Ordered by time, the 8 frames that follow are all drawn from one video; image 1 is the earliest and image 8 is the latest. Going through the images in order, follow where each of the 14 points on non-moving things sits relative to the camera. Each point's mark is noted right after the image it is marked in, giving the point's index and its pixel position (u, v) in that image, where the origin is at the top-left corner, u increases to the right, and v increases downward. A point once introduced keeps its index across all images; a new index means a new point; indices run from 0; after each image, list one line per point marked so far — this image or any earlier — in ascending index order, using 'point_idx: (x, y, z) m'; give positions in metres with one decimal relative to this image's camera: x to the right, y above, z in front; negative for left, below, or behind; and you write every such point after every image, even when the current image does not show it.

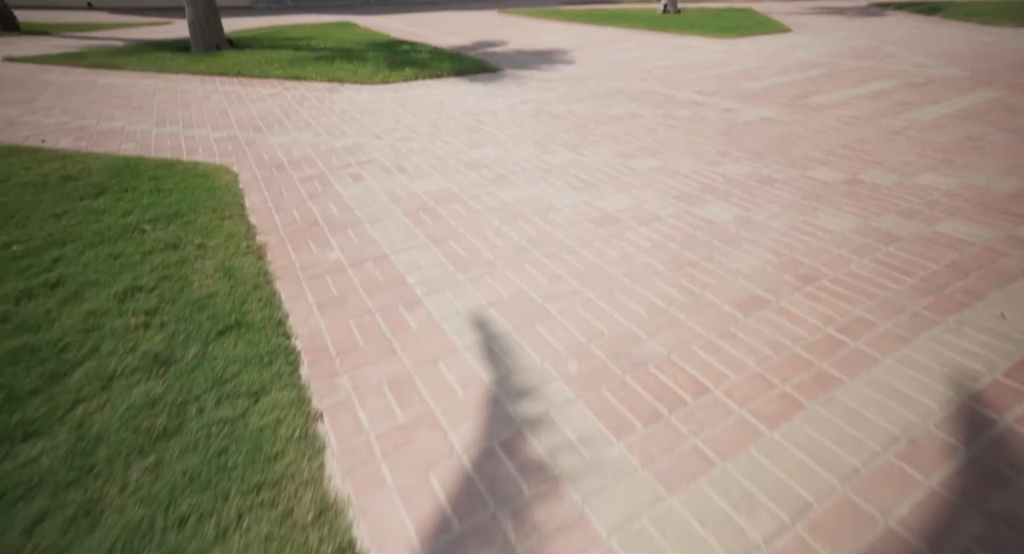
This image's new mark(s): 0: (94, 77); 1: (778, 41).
0: (-6.2, +3.0, +7.6) m
1: (+4.6, +4.1, +8.9) m
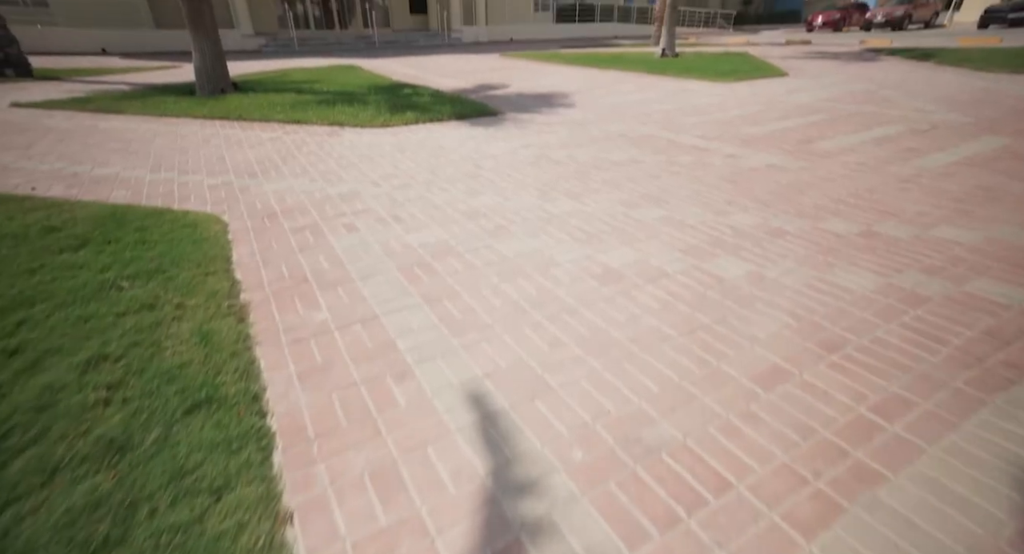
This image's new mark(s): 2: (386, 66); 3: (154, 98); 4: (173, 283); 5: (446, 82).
0: (-6.2, +2.3, +7.6) m
1: (+4.6, +3.3, +8.9) m
2: (-3.7, +6.2, +15.1) m
3: (-6.6, +3.3, +9.6) m
4: (-1.8, 0.0, +2.8) m
5: (-1.5, +4.5, +11.9) m
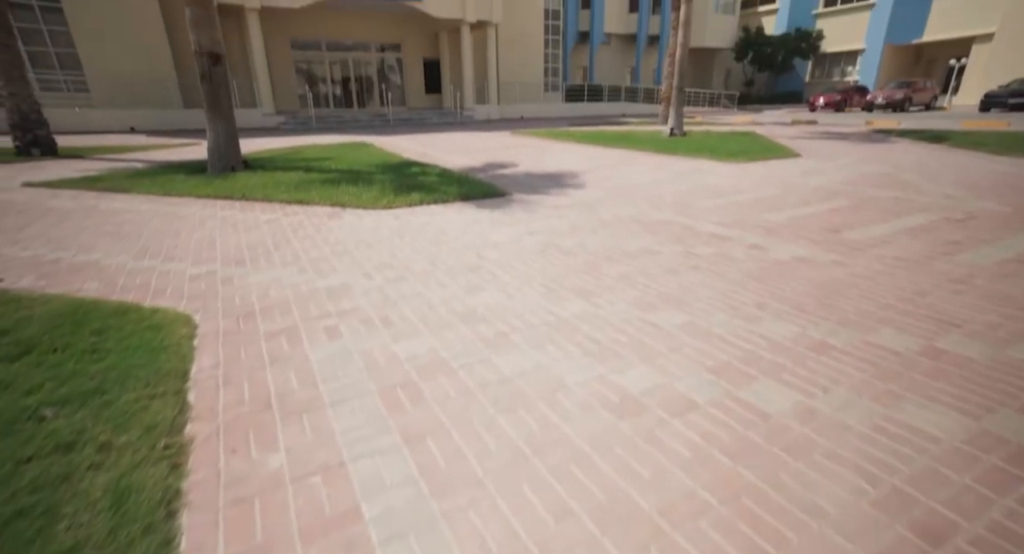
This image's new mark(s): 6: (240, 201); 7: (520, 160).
0: (-6.1, +1.1, +7.6) m
1: (+4.8, +1.9, +8.8) m
2: (-3.4, +4.0, +15.4) m
3: (-6.5, +1.9, +9.6) m
4: (-1.8, -0.6, +2.3) m
5: (-1.3, +2.7, +11.9) m
6: (-4.0, +1.1, +7.6) m
7: (+0.2, +2.7, +11.8) m
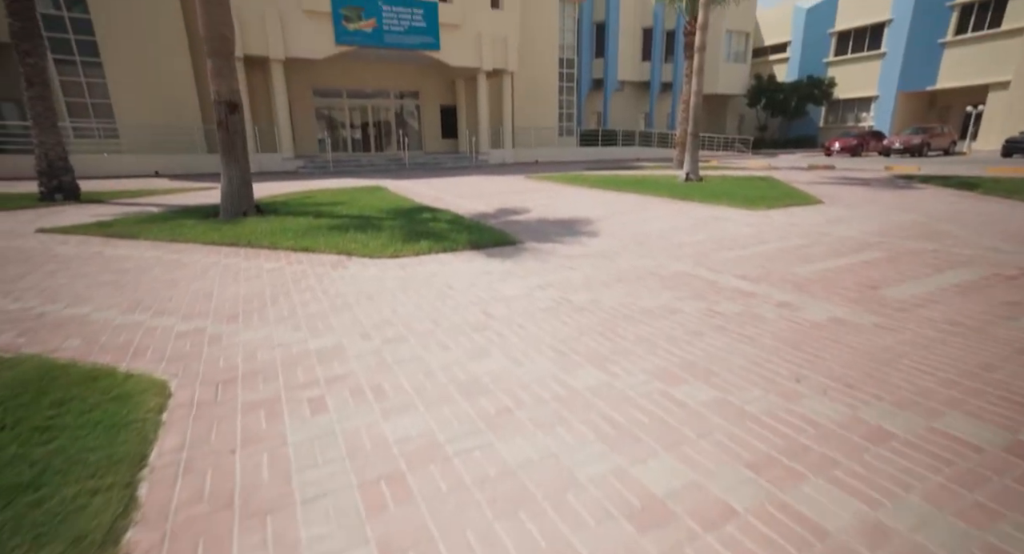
0: (-5.9, +0.4, +7.5) m
1: (+5.0, +1.0, +8.4) m
2: (-3.0, +2.6, +15.4) m
3: (-6.3, +1.0, +9.6) m
4: (-1.8, -0.9, +2.0) m
5: (-1.0, +1.6, +11.8) m
6: (-3.8, +0.4, +7.4) m
7: (+0.5, +1.6, +11.6) m
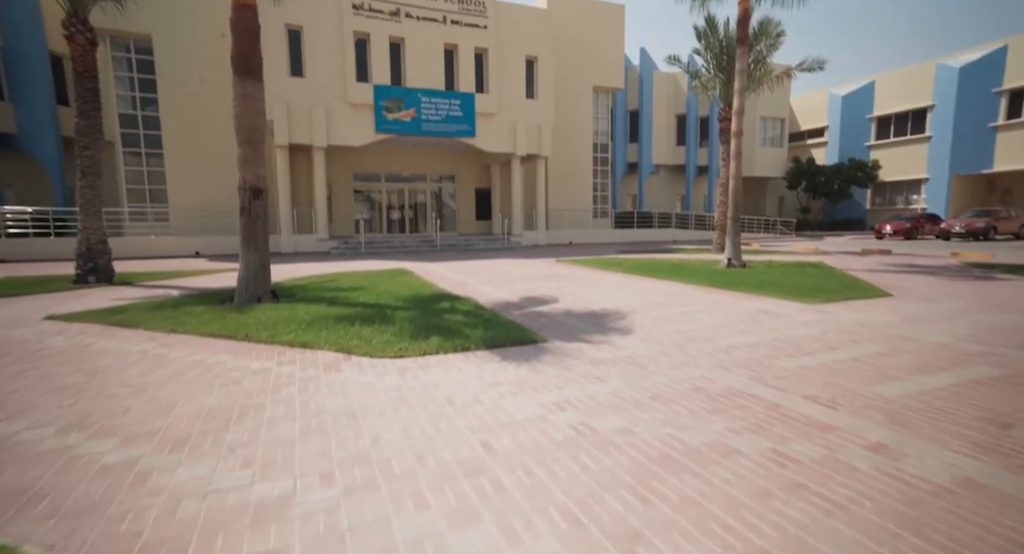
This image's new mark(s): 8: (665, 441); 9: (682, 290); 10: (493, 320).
0: (-5.6, -0.8, +7.0) m
1: (+5.3, -0.5, +7.2) m
2: (-2.2, +0.1, +15.0) m
3: (-5.8, -0.5, +9.2) m
4: (-2.0, -1.4, +1.1) m
5: (-0.4, -0.4, +11.1) m
6: (-3.6, -0.8, +6.8) m
7: (+1.1, -0.3, +10.8) m
8: (+1.1, -1.1, +3.6) m
9: (+3.5, -0.3, +10.4) m
10: (-0.3, -0.6, +7.9) m
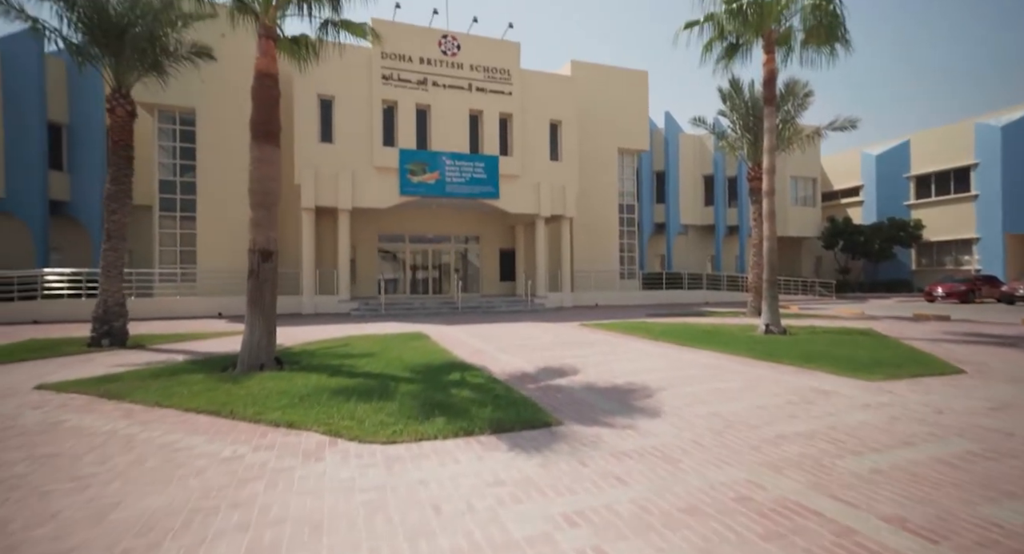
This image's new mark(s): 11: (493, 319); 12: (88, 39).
0: (-5.5, -1.7, +6.5) m
1: (+5.4, -1.4, +6.2) m
2: (-1.6, -1.6, +14.3) m
3: (-5.6, -1.7, +8.7) m
4: (-2.1, -1.6, +0.4) m
5: (0.0, -1.7, +10.3) m
6: (-3.4, -1.7, +6.2) m
7: (+1.4, -1.6, +10.0) m
8: (+1.0, -1.6, +2.7) m
9: (+3.8, -1.6, +9.5) m
10: (-0.1, -1.6, +7.1) m
11: (-0.7, -1.6, +19.7) m
12: (-11.3, +6.4, +13.9) m
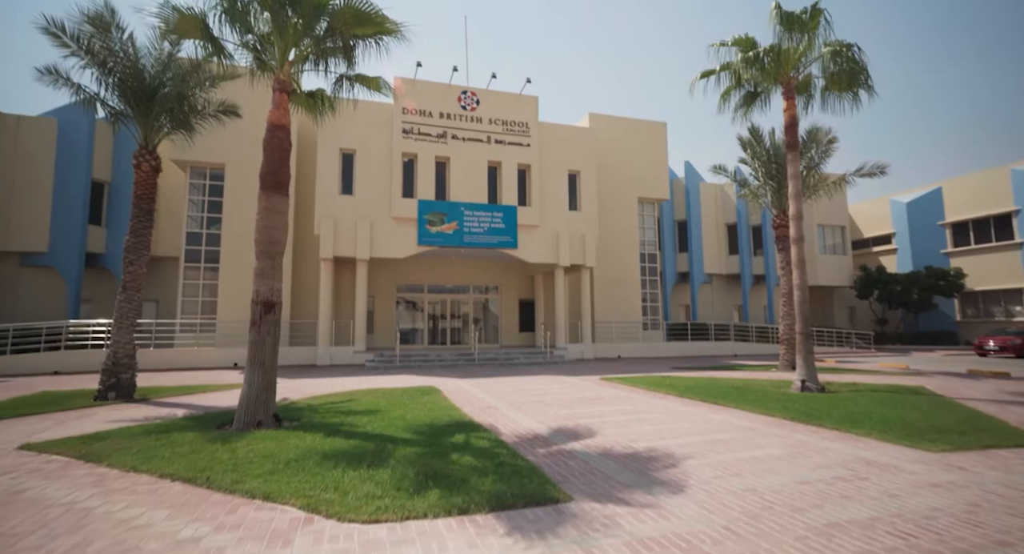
0: (-5.4, -2.3, +6.0) m
1: (+5.5, -2.0, +5.3) m
2: (-1.2, -3.0, +13.6) m
3: (-5.4, -2.5, +8.3) m
4: (-2.4, -1.6, -0.2) m
5: (+0.2, -2.7, +9.6) m
6: (-3.4, -2.3, +5.6) m
7: (+1.6, -2.6, +9.2) m
8: (+0.9, -1.8, +2.0) m
9: (+4.0, -2.4, +8.6) m
10: (0.0, -2.3, +6.4) m
11: (-0.1, -3.5, +18.9) m
12: (-10.9, +5.0, +14.5) m
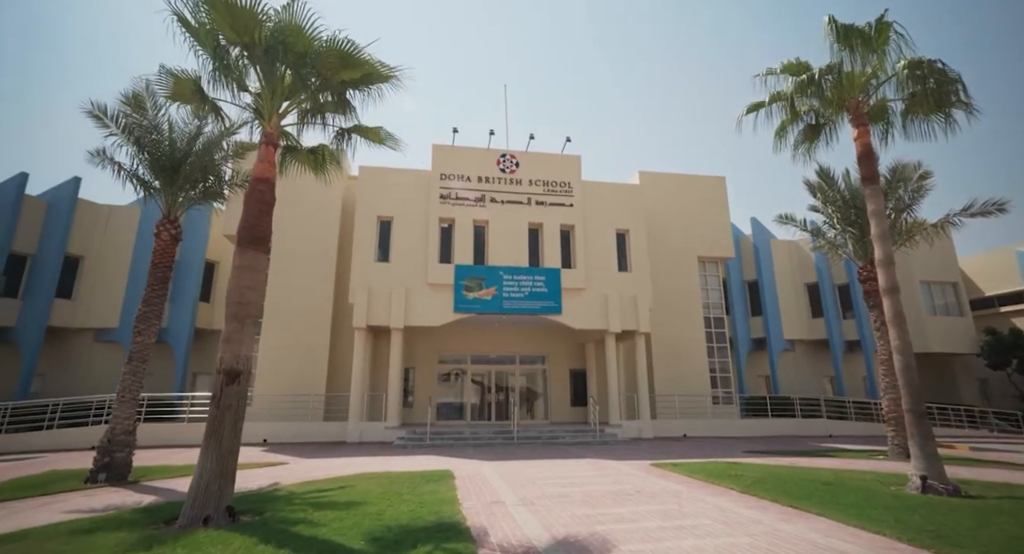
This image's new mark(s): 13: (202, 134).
0: (-5.9, -2.9, +4.7) m
1: (+4.8, -2.1, +2.6) m
2: (-0.6, -4.5, +11.5) m
3: (-5.6, -3.4, +6.9) m
4: (-3.7, -1.2, -1.7) m
5: (+0.2, -3.6, +7.4) m
6: (-3.9, -2.7, +4.0) m
7: (+1.5, -3.4, +6.8) m
8: (-0.2, -1.7, 0.0) m
9: (+3.8, -3.1, +6.0) m
10: (-0.5, -2.8, +4.4) m
11: (+1.2, -5.6, +16.5) m
12: (-10.3, +3.0, +14.8) m
13: (-8.9, +4.1, +14.9) m
